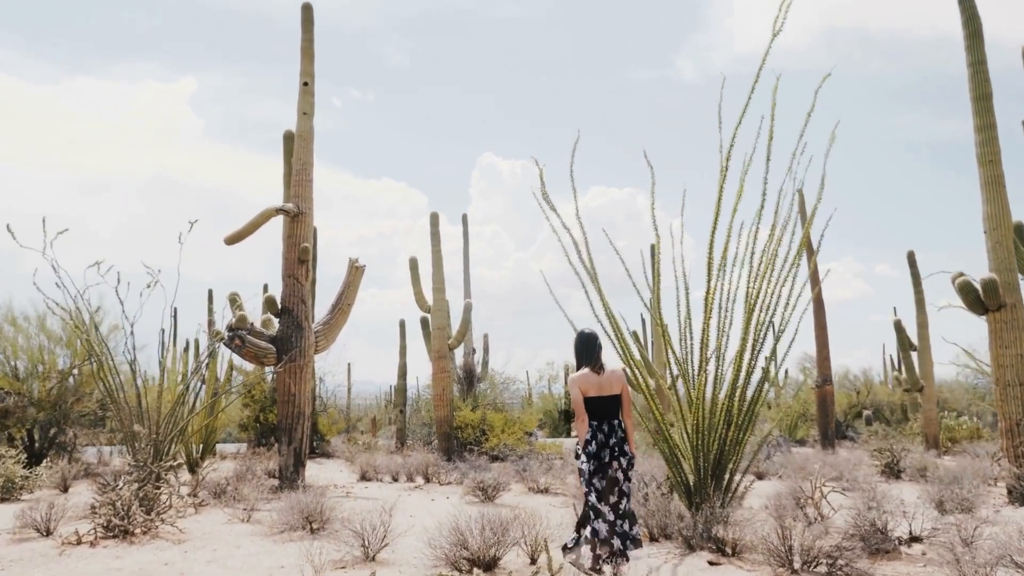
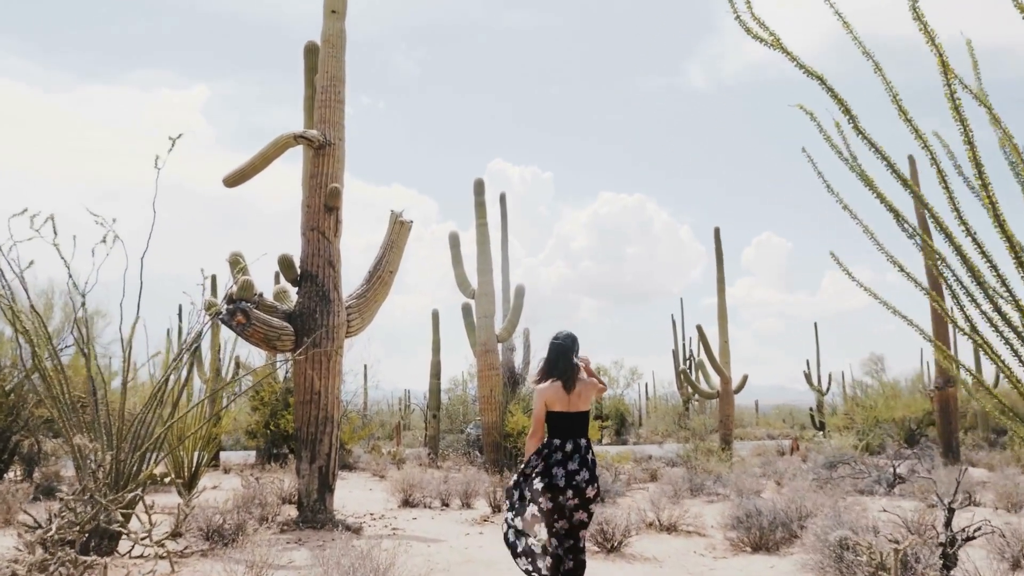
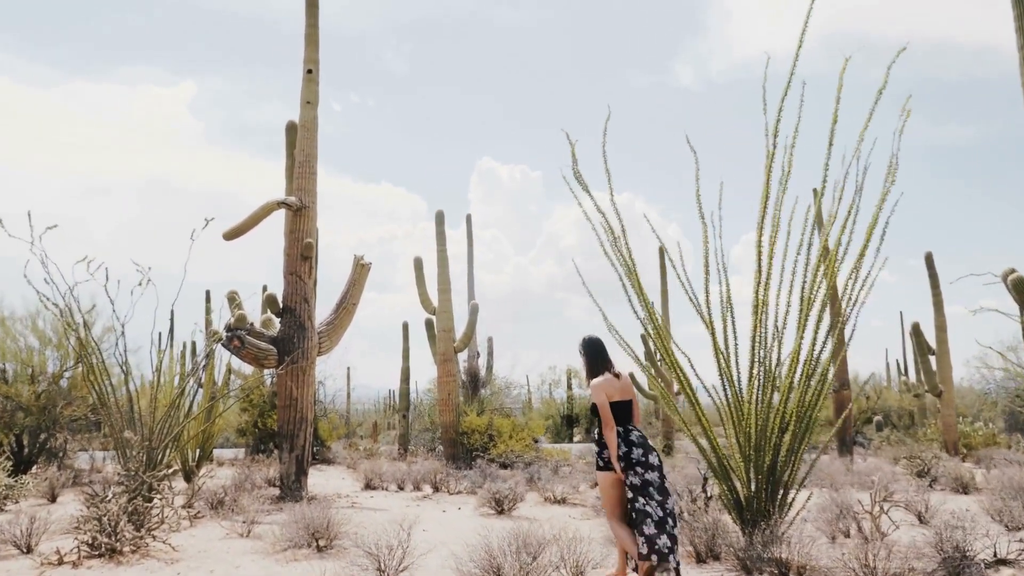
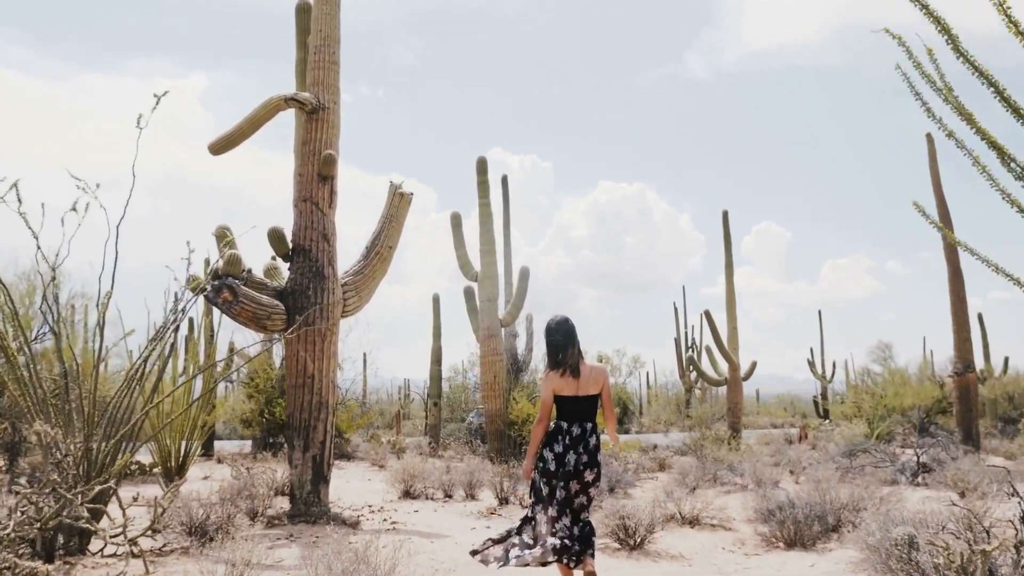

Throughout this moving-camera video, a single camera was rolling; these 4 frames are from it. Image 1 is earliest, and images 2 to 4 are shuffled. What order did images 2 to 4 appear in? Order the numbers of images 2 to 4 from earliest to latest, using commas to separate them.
3, 2, 4
